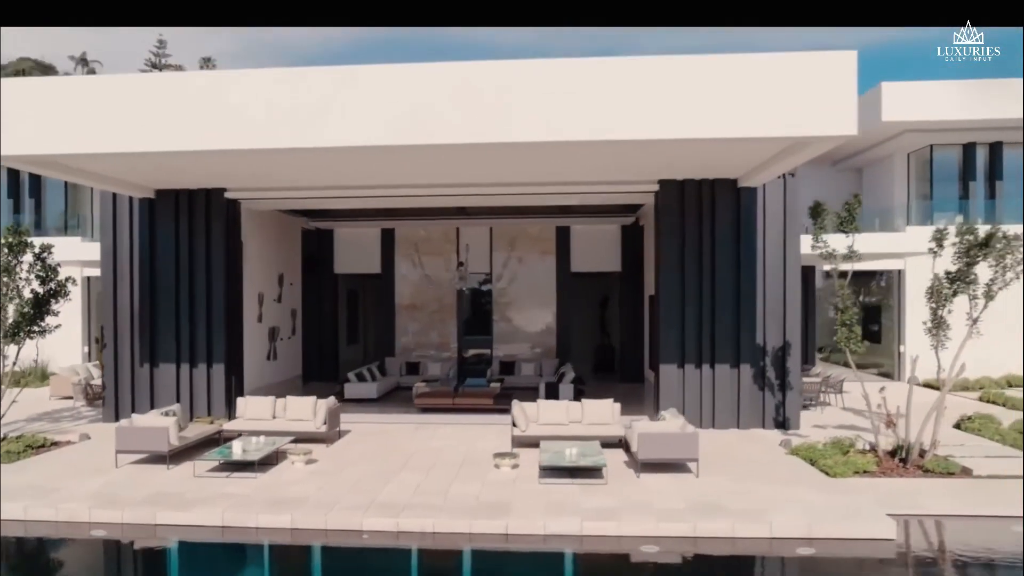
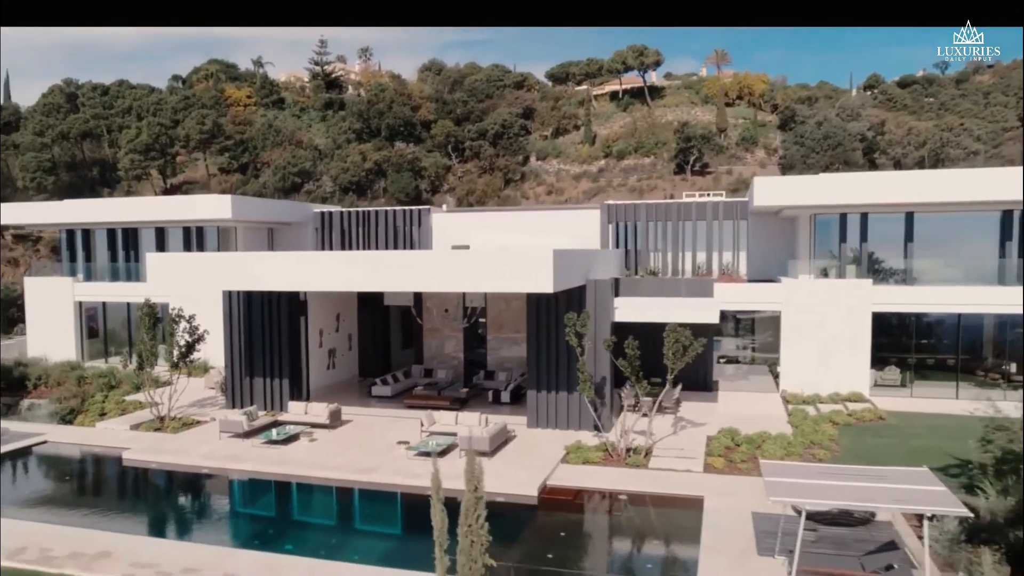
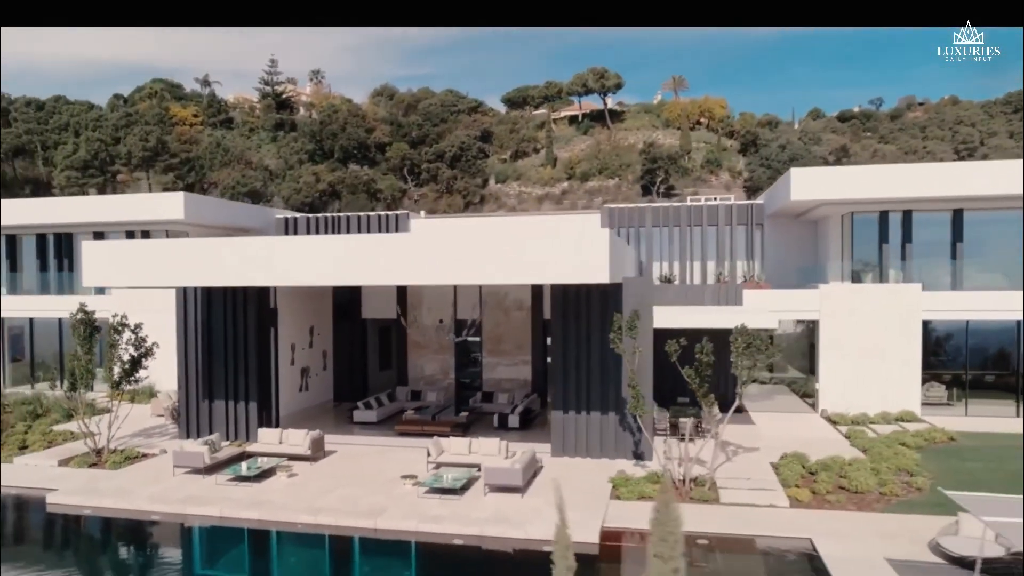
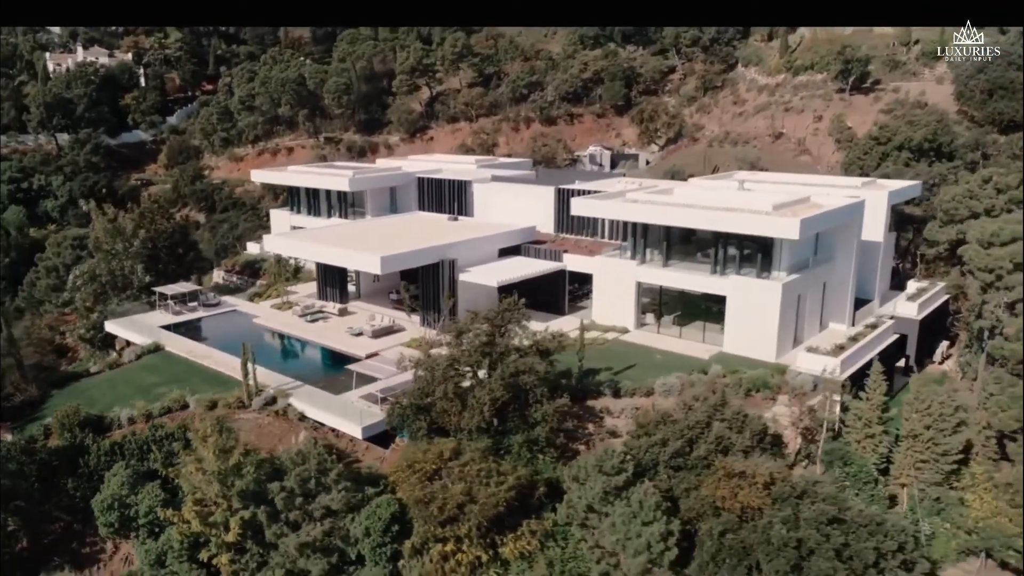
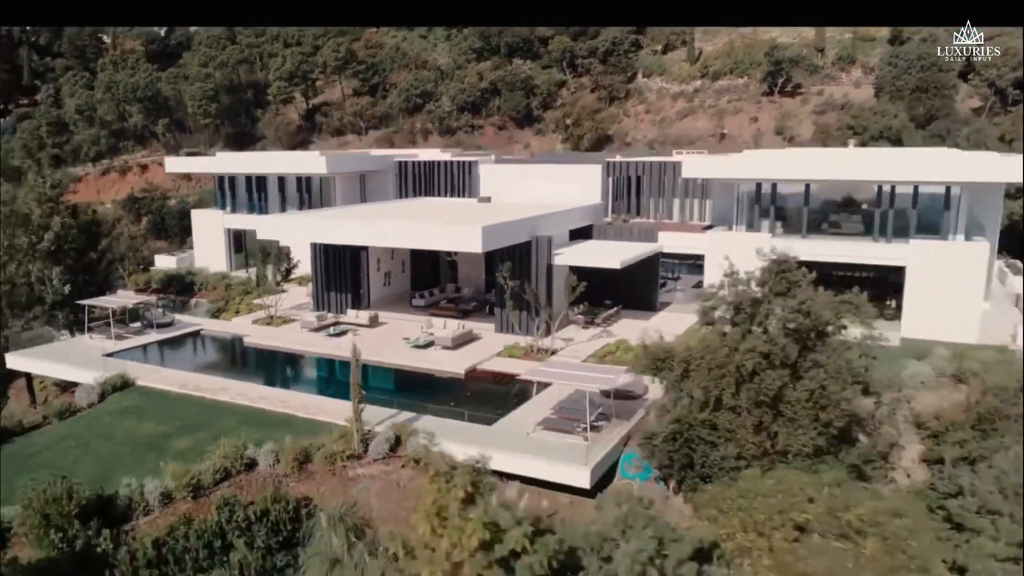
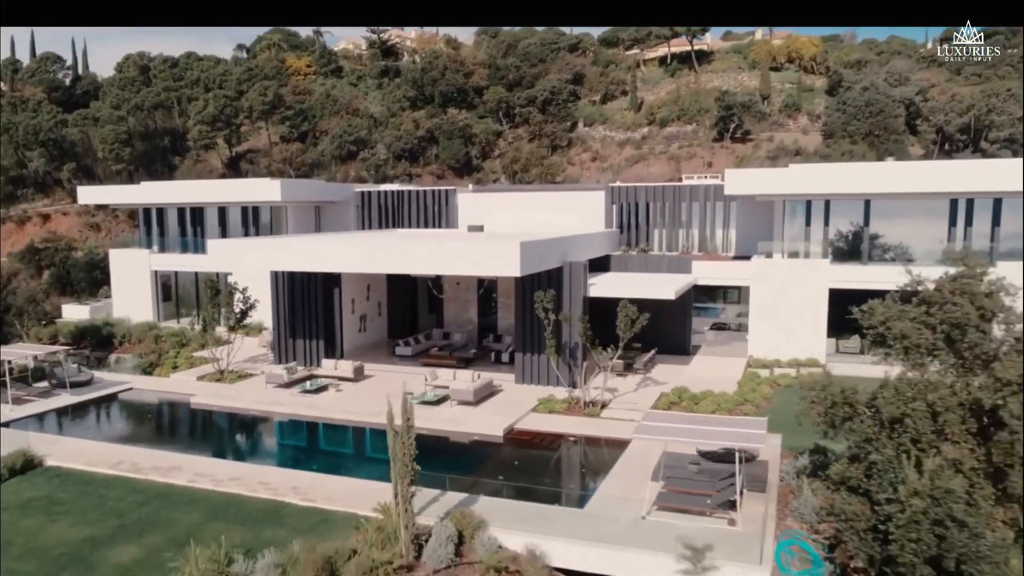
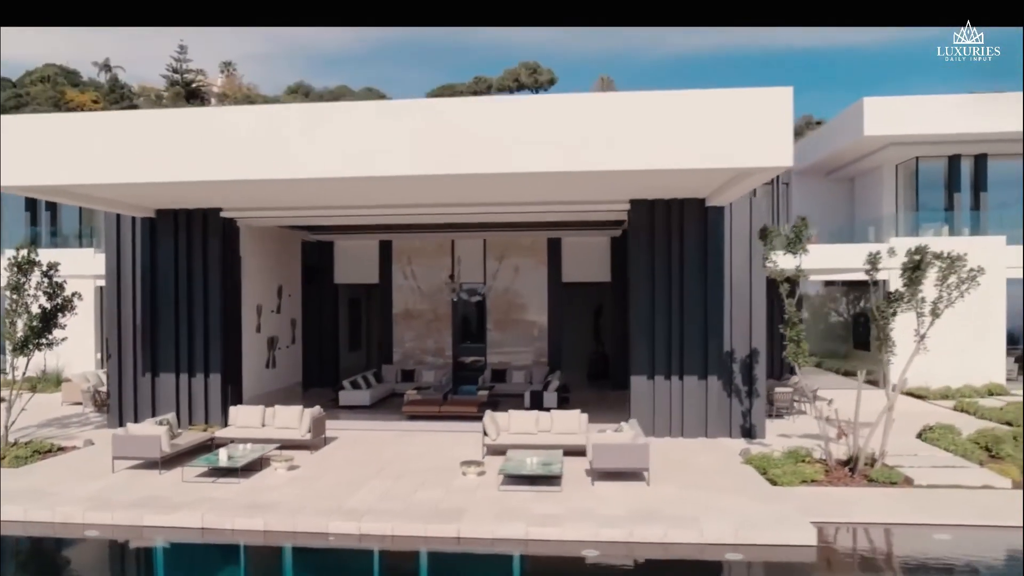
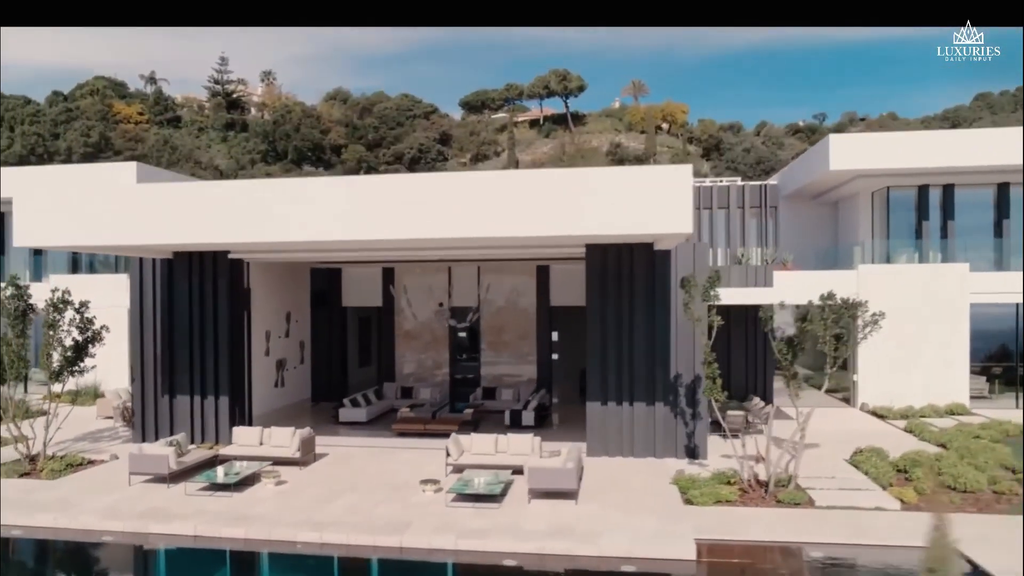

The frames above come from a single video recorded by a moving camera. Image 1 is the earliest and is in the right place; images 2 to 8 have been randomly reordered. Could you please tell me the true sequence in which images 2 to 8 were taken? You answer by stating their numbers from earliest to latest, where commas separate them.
7, 8, 3, 2, 6, 5, 4
